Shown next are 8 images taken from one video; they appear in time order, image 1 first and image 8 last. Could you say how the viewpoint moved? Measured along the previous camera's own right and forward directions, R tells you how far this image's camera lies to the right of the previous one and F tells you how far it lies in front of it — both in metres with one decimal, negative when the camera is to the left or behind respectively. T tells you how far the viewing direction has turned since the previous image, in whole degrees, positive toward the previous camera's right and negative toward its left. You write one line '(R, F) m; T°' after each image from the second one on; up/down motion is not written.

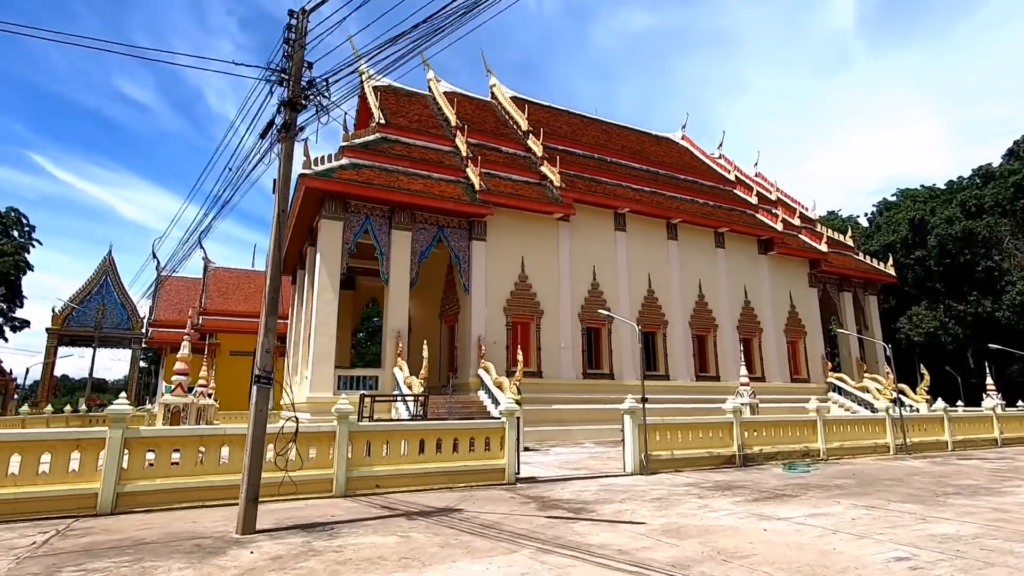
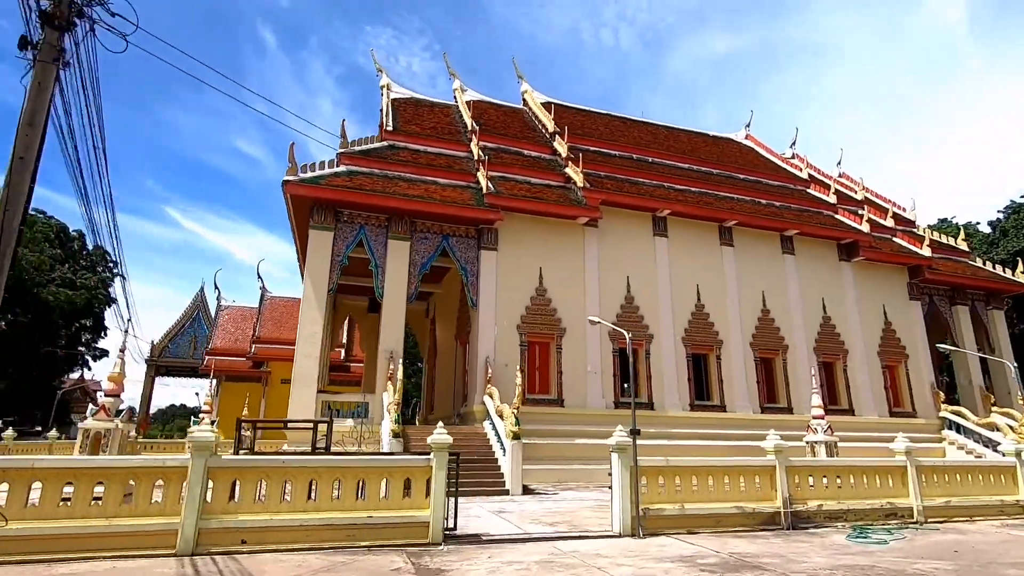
(+1.5, +1.8) m; -9°
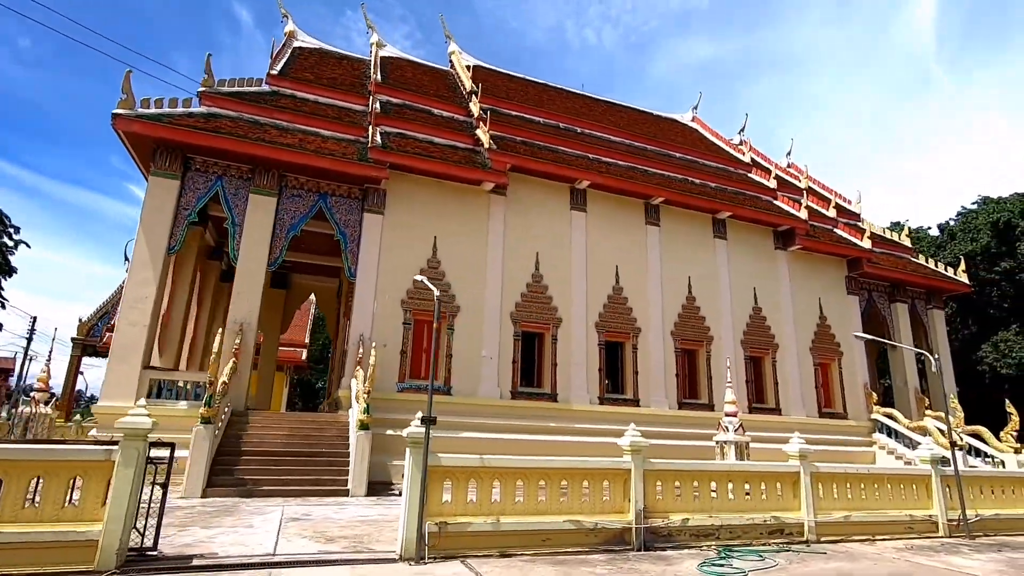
(+1.7, +1.4) m; +3°
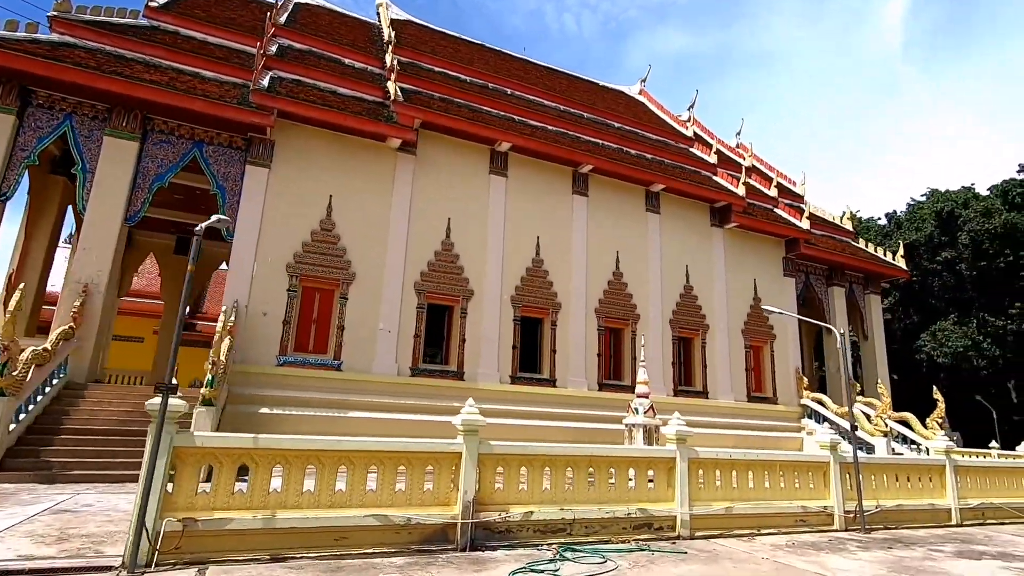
(+1.3, +0.9) m; +3°
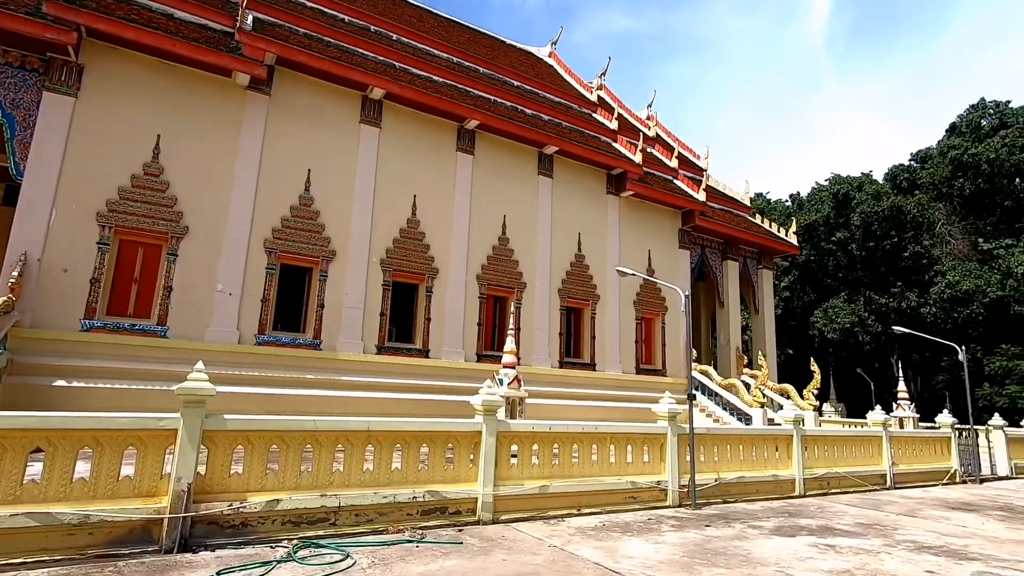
(+1.2, +0.7) m; +7°
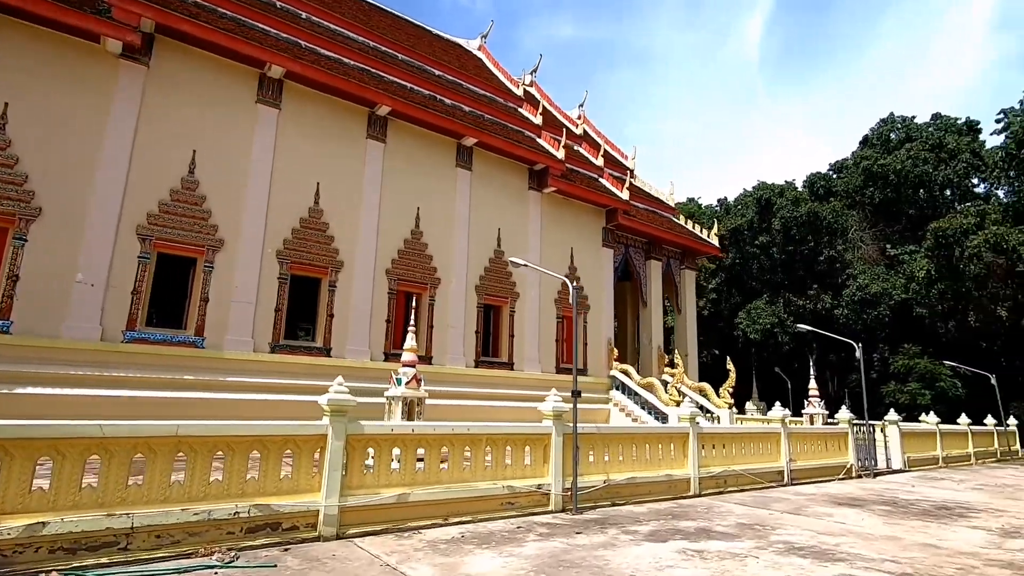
(+0.7, +0.4) m; +6°
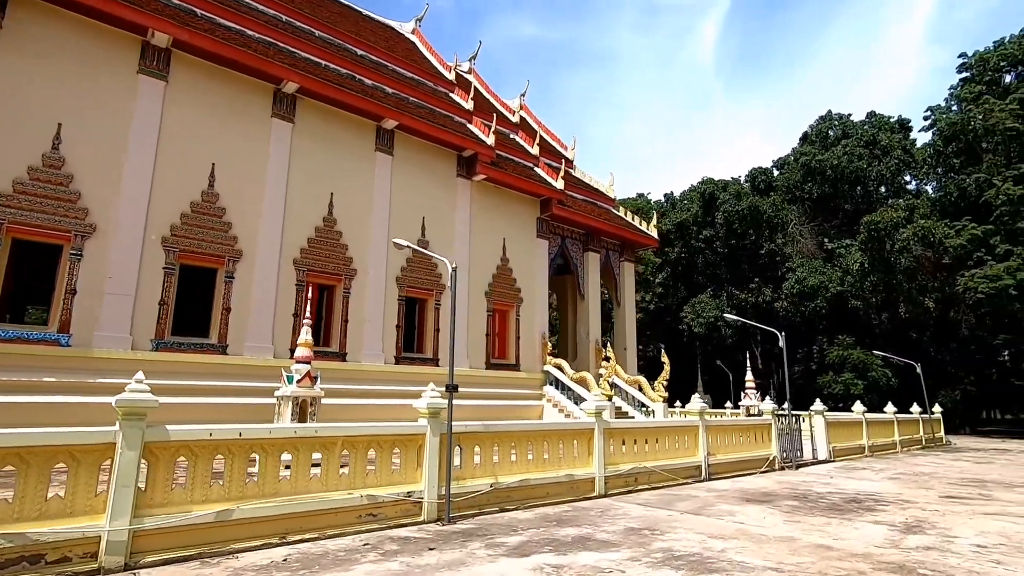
(+0.8, +0.5) m; +4°
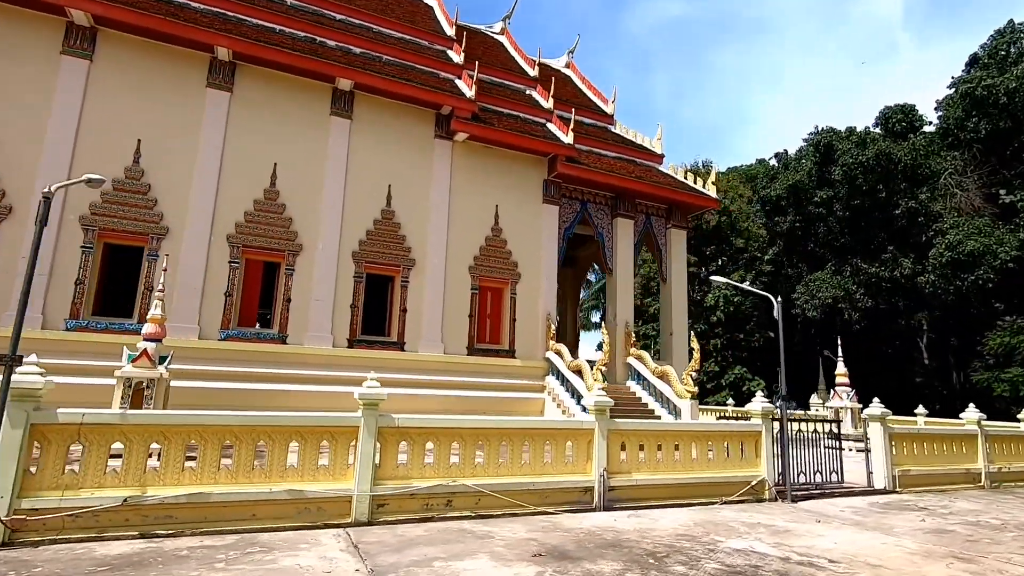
(+3.1, +2.2) m; -16°
